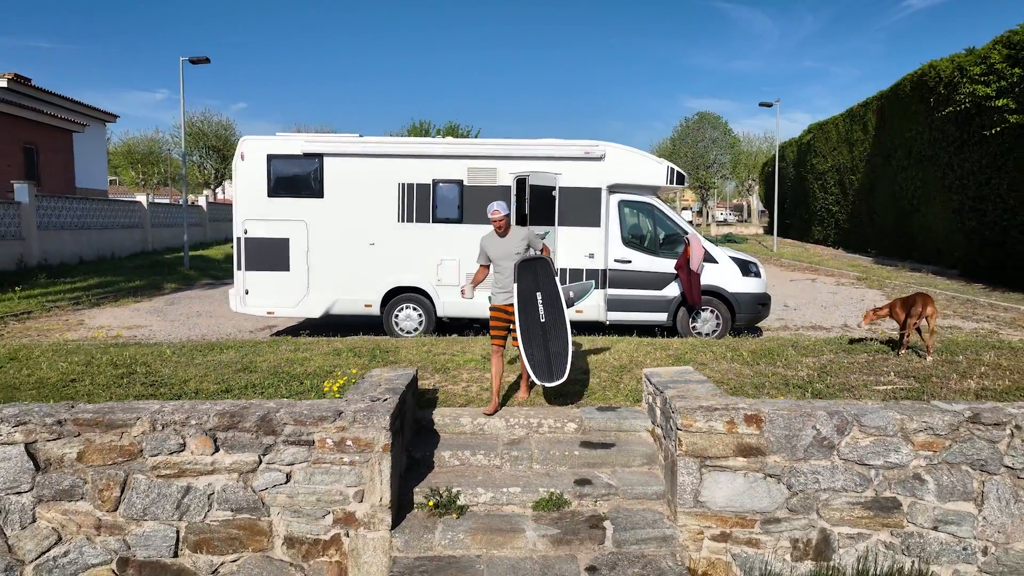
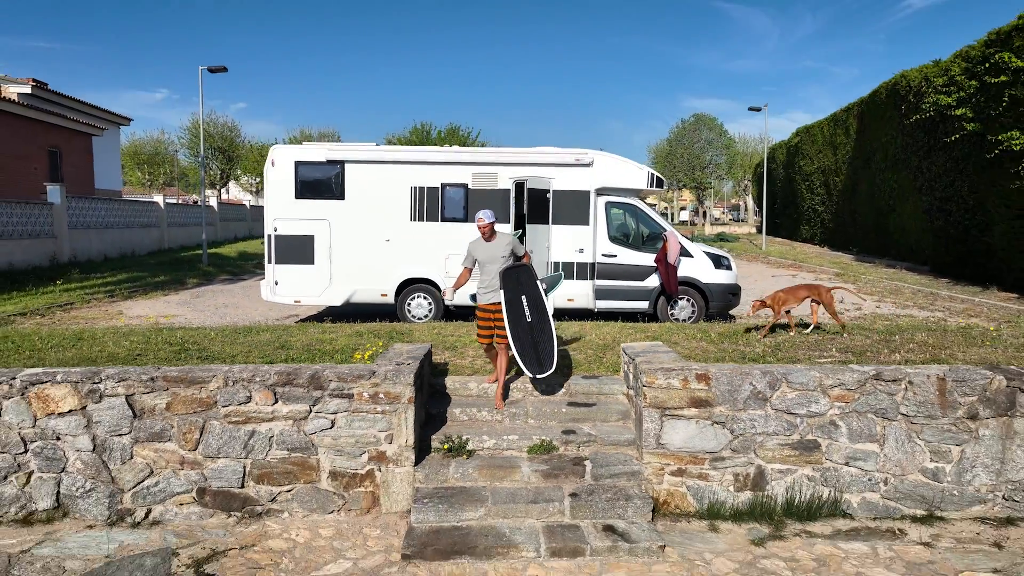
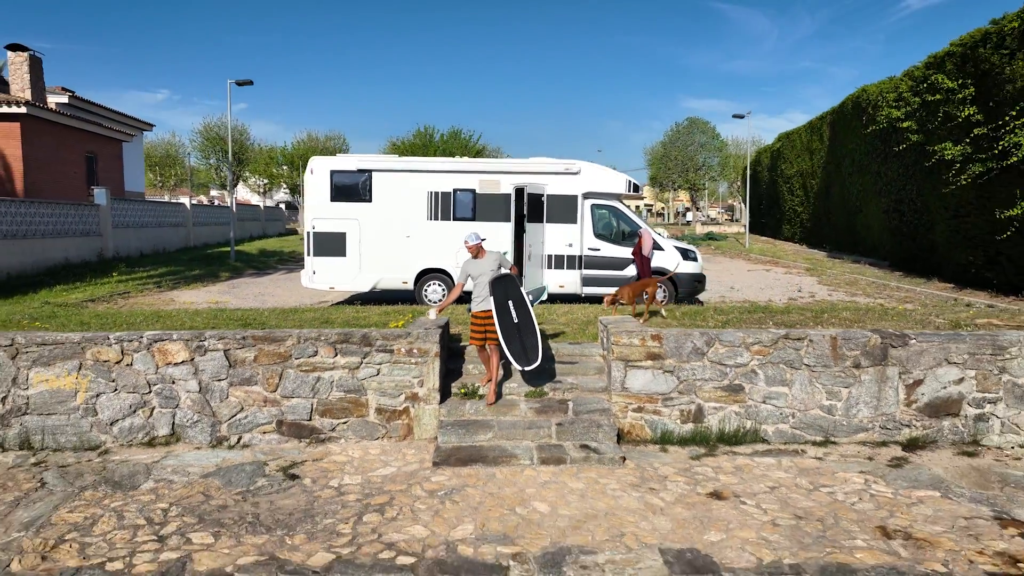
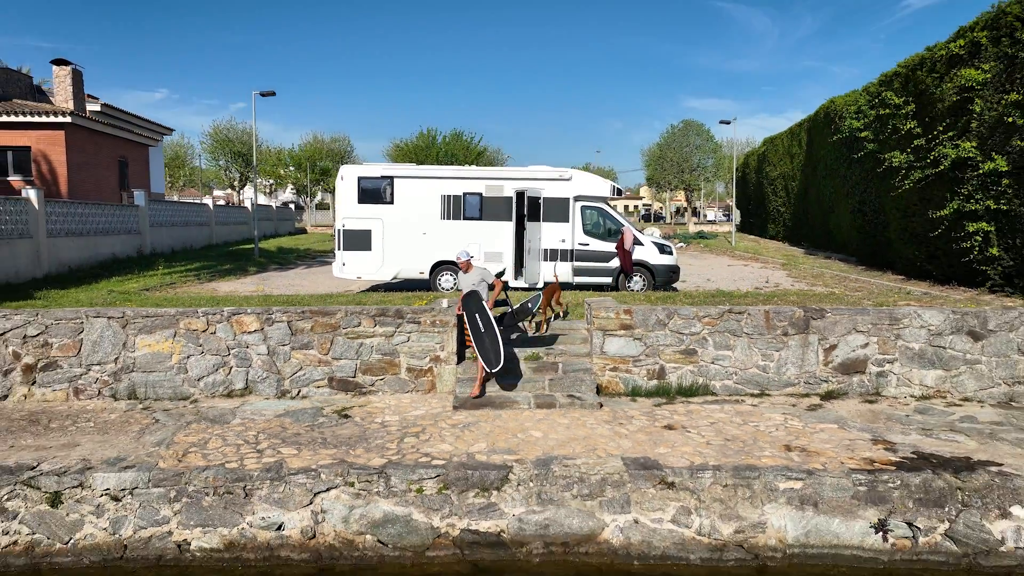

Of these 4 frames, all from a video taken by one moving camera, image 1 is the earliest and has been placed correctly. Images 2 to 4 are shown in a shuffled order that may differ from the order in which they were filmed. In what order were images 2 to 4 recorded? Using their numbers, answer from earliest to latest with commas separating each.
2, 3, 4
